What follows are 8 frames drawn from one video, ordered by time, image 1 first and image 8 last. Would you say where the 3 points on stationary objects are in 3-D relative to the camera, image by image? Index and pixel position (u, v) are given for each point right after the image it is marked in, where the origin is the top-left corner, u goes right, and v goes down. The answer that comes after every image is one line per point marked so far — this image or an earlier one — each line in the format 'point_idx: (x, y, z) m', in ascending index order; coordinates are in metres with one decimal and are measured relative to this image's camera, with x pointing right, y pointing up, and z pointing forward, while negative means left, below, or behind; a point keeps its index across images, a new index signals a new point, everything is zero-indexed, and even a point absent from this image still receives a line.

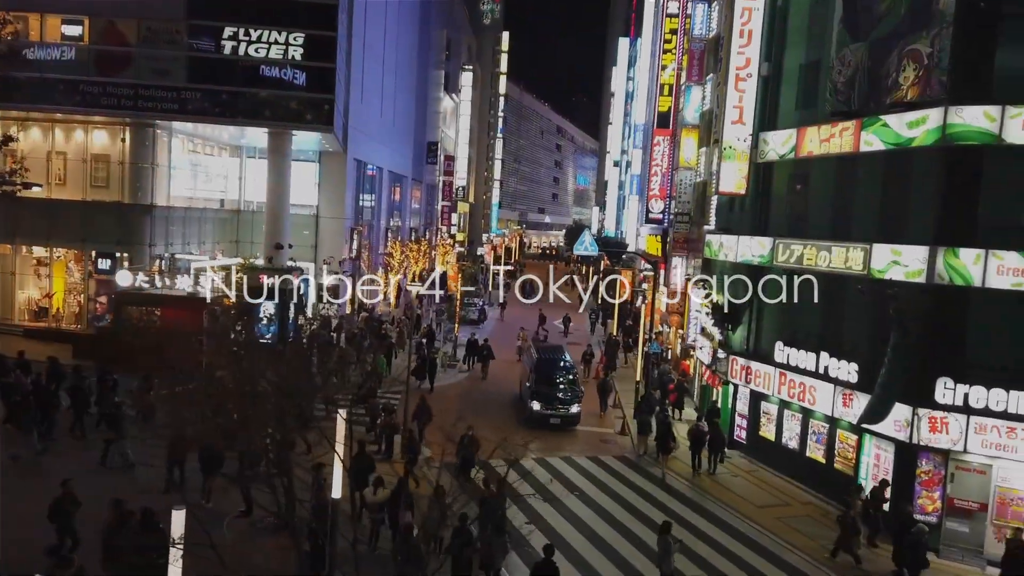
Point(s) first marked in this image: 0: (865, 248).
0: (+10.6, +1.2, +18.4) m
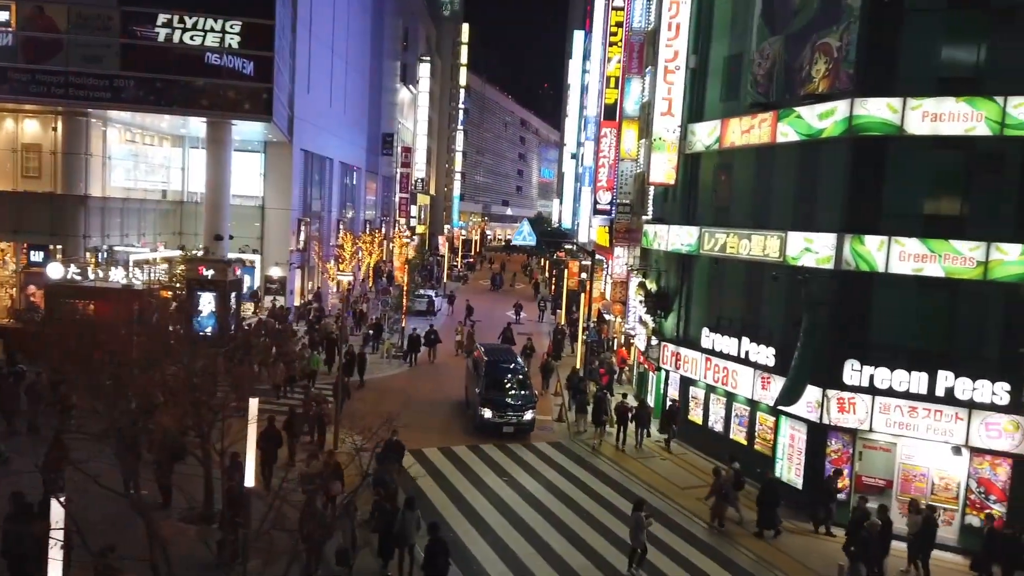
0: (+8.3, +1.6, +19.0) m
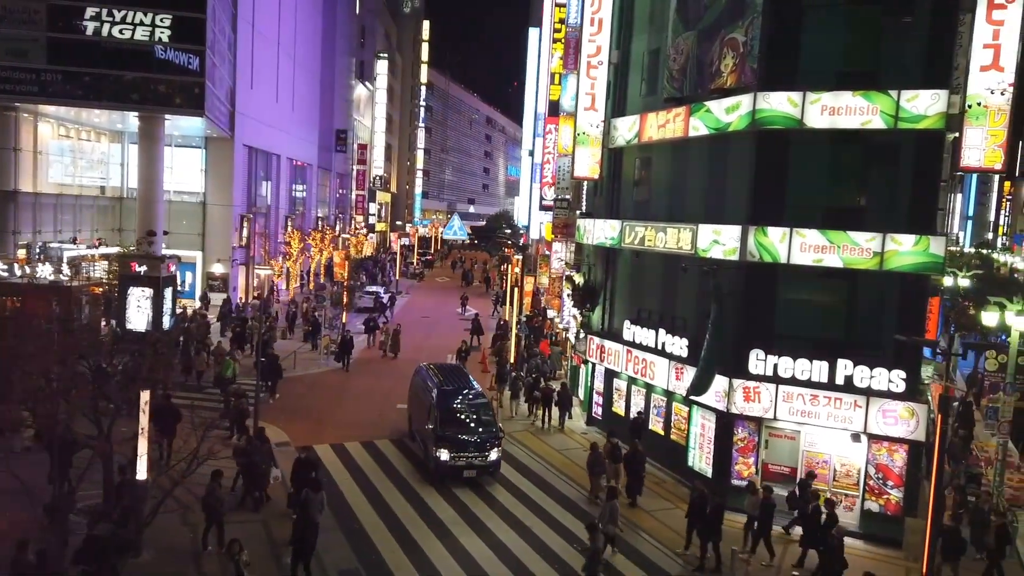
0: (+5.7, +1.9, +19.3) m
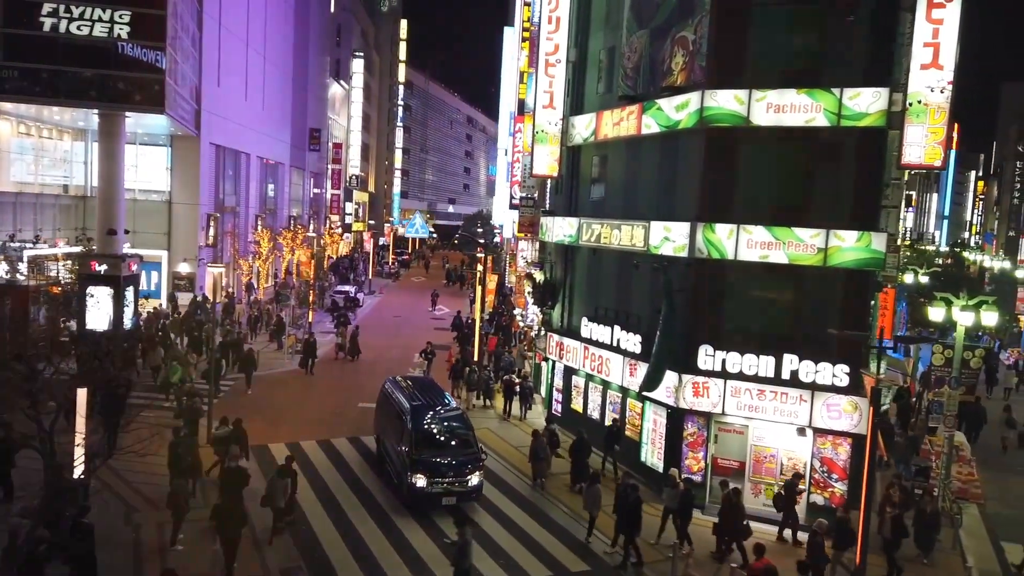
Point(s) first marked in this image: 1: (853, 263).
0: (+4.2, +2.0, +19.4) m
1: (+9.3, +0.7, +16.7) m
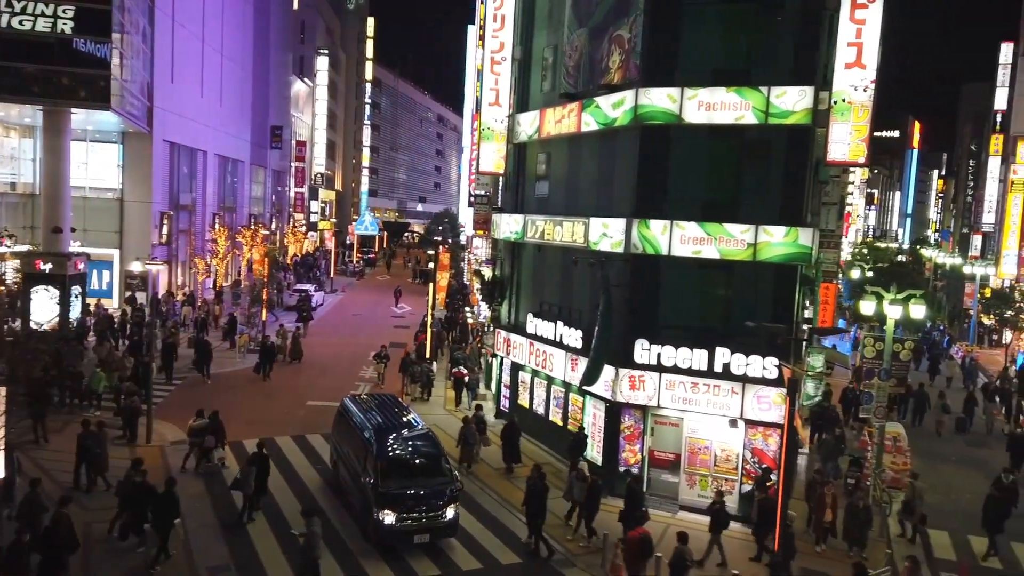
0: (+2.3, +2.1, +19.6) m
1: (+7.5, +0.9, +17.1) m
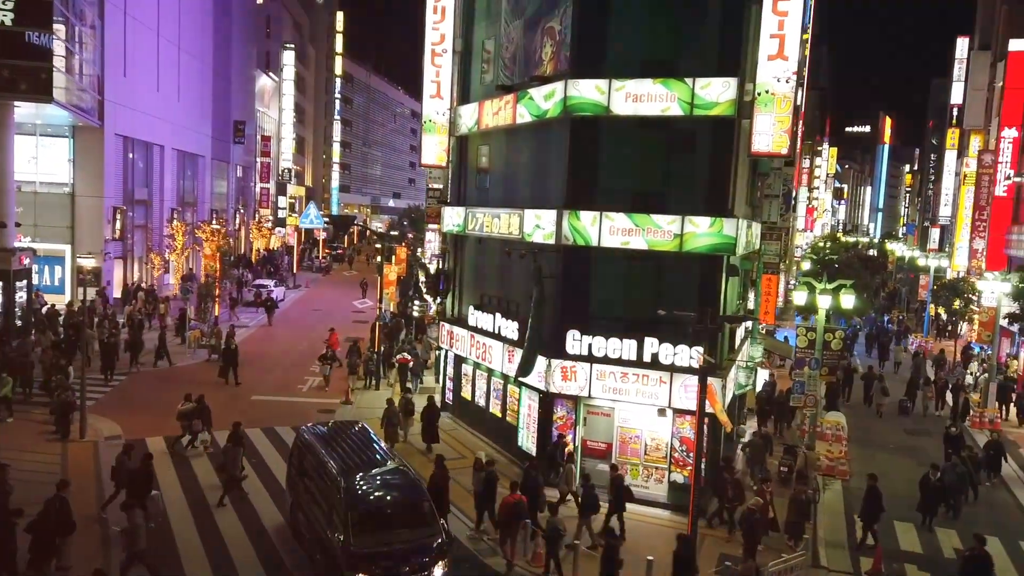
0: (+0.2, +2.4, +19.7) m
1: (+5.5, +1.1, +17.3) m
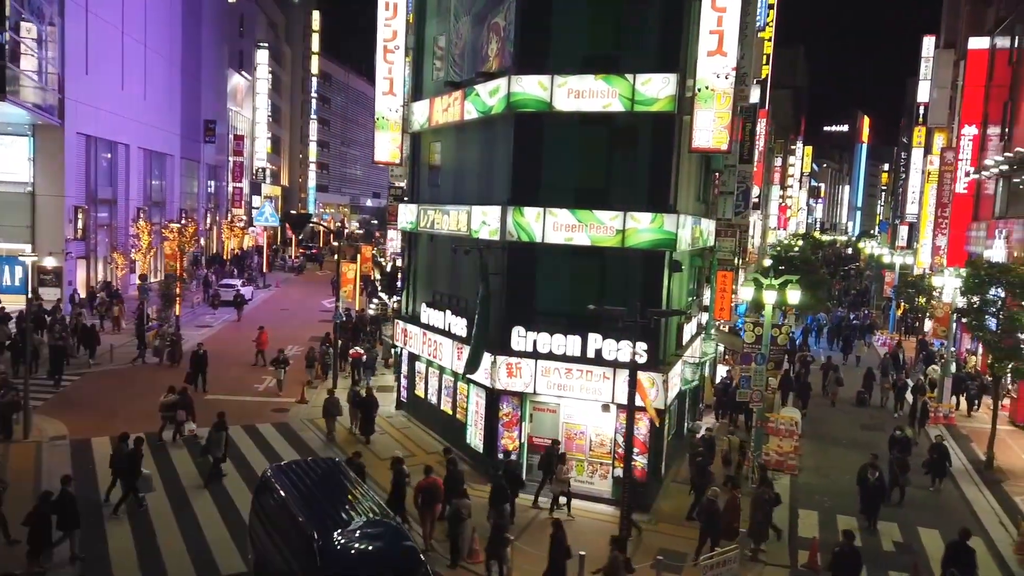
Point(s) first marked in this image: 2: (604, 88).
0: (-1.5, +2.5, +19.6) m
1: (+3.8, +1.3, +17.3) m
2: (+2.6, +5.7, +17.4) m
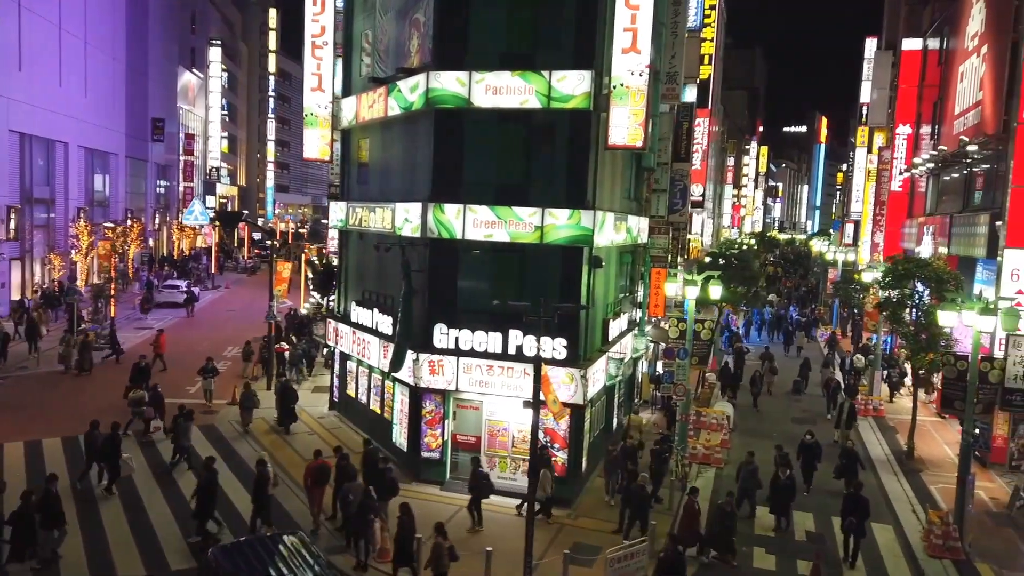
0: (-3.9, +2.5, +19.5) m
1: (+1.5, +1.4, +17.4) m
2: (+0.2, +5.8, +17.5) m
